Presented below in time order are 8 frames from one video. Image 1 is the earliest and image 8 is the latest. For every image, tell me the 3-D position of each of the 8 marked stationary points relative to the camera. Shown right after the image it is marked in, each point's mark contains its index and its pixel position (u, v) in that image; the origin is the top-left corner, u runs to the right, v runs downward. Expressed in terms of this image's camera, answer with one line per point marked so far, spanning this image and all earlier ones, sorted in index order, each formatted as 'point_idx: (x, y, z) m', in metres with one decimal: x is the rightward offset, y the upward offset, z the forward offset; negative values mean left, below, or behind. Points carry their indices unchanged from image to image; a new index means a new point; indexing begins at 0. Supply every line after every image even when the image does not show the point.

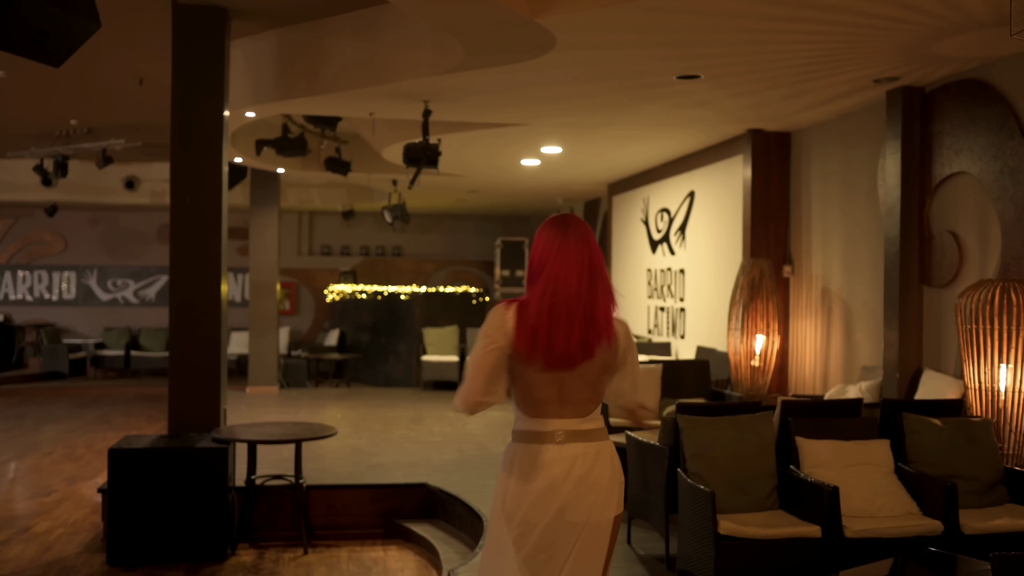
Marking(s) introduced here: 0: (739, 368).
0: (+1.7, -0.6, +7.2) m
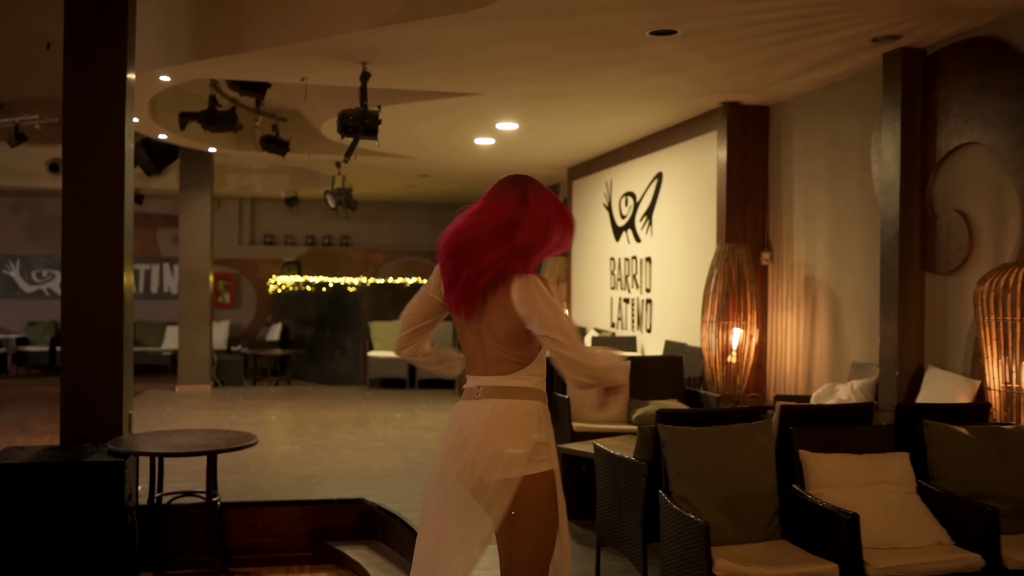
0: (+1.4, -0.5, +6.6) m
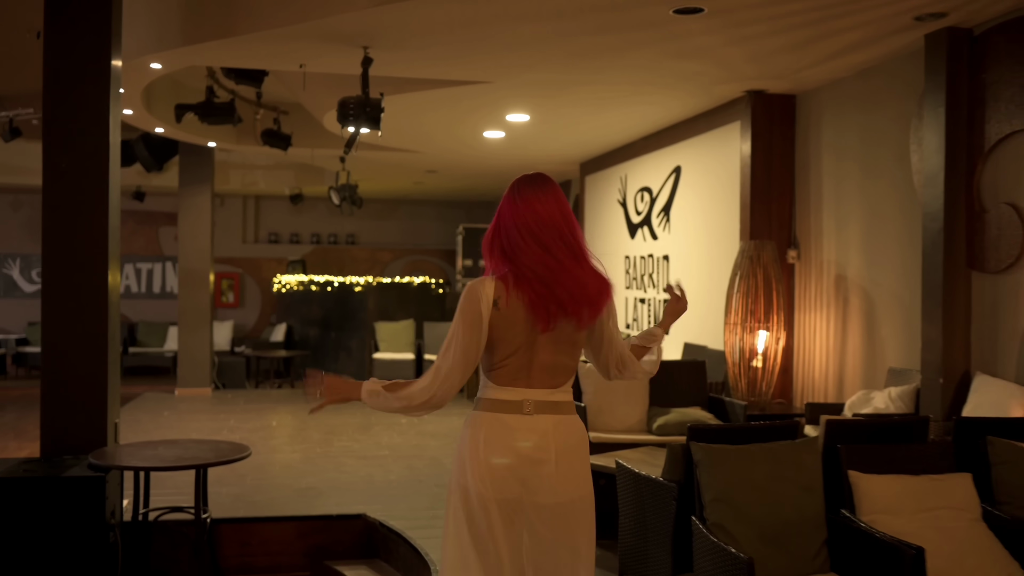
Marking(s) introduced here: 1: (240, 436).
0: (+1.5, -0.5, +6.2) m
1: (-2.1, -1.1, +7.3) m
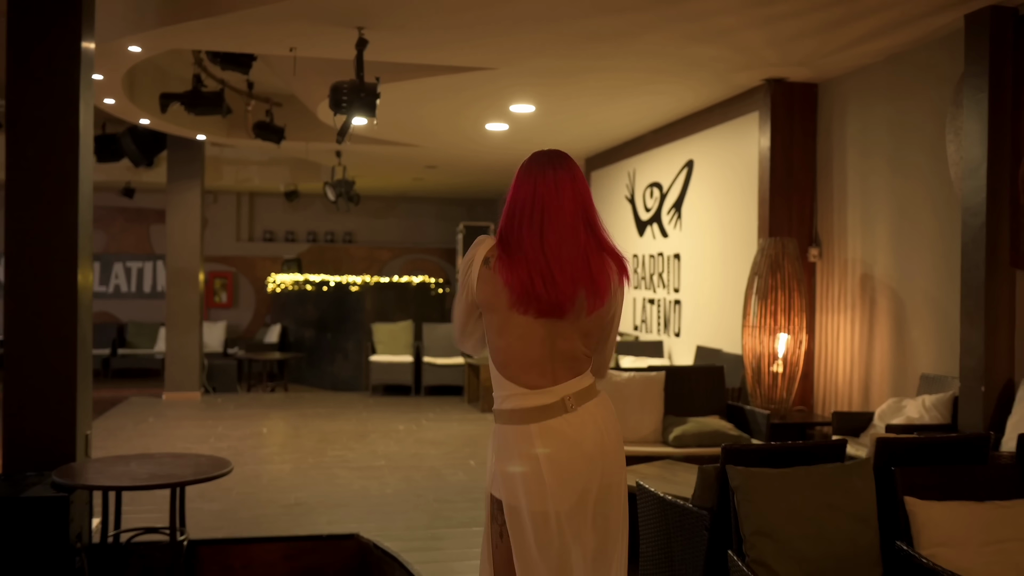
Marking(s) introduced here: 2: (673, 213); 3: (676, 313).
0: (+1.5, -0.5, +5.8) m
1: (-2.1, -1.1, +6.9) m
2: (+1.3, +0.6, +7.7) m
3: (+1.3, -0.2, +7.6) m
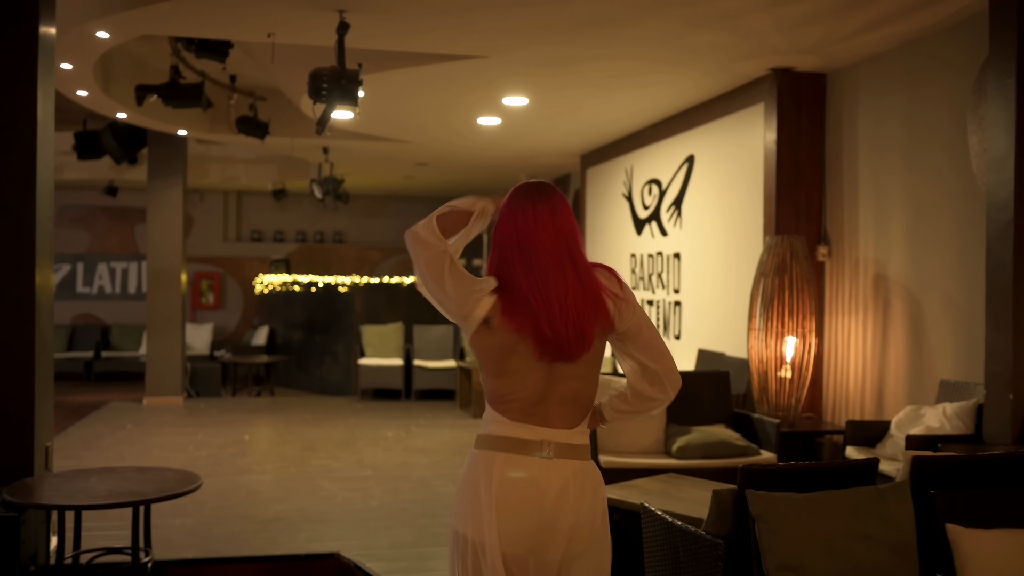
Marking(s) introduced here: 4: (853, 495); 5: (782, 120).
0: (+1.4, -0.5, +5.5) m
1: (-2.1, -1.1, +6.6) m
2: (+1.2, +0.6, +7.4) m
3: (+1.3, -0.2, +7.3) m
4: (+0.8, -0.5, +2.3) m
5: (+1.6, +1.0, +5.7) m
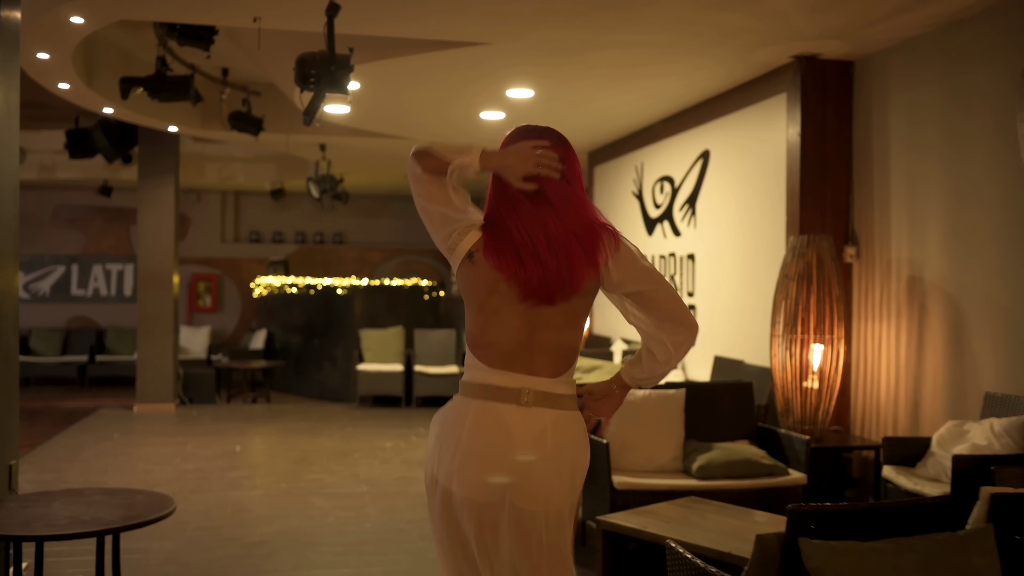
0: (+1.5, -0.5, +5.1) m
1: (-2.1, -1.2, +6.2) m
2: (+1.3, +0.6, +7.0) m
3: (+1.3, -0.2, +6.9) m
4: (+0.8, -0.5, +1.9) m
5: (+1.6, +1.0, +5.3) m
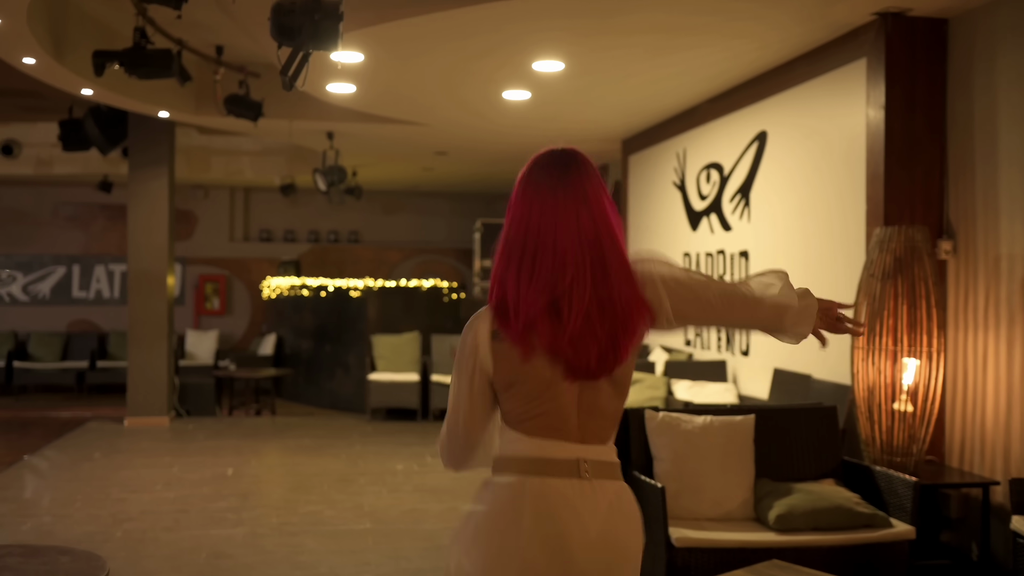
0: (+1.6, -0.6, +4.3) m
1: (-1.9, -1.2, +5.4) m
2: (+1.4, +0.6, +6.1) m
3: (+1.5, -0.2, +6.1) m
4: (+0.9, -0.5, +1.1) m
5: (+1.8, +1.0, +4.5) m
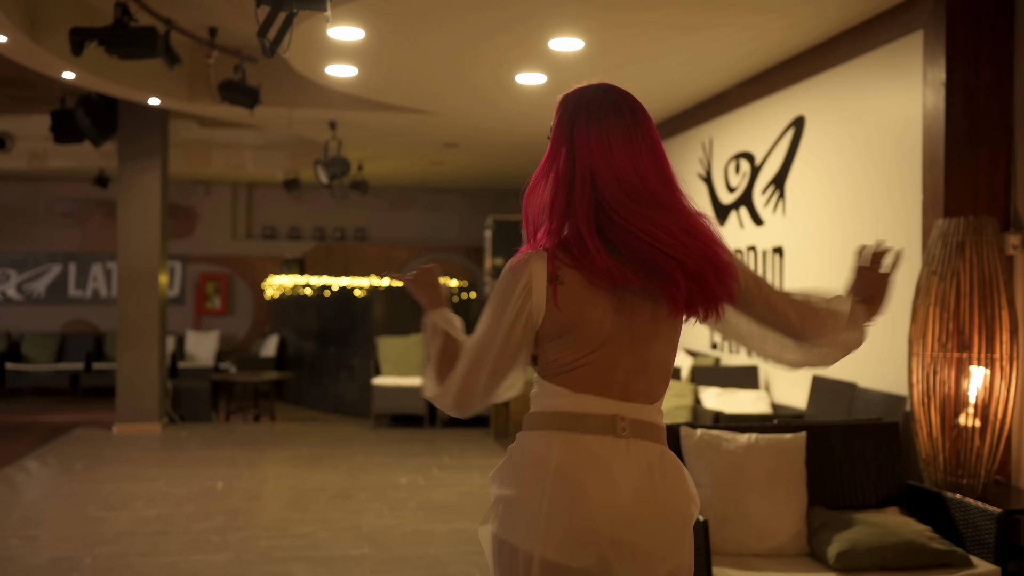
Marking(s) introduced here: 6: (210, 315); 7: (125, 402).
0: (+1.7, -0.6, +3.8) m
1: (-1.8, -1.2, +5.0) m
2: (+1.5, +0.6, +5.7) m
3: (+1.5, -0.2, +5.6) m
4: (+0.9, -0.5, +0.6) m
5: (+1.8, +1.0, +4.0) m
6: (-3.8, -0.3, +11.9) m
7: (-3.0, -0.9, +7.5) m
